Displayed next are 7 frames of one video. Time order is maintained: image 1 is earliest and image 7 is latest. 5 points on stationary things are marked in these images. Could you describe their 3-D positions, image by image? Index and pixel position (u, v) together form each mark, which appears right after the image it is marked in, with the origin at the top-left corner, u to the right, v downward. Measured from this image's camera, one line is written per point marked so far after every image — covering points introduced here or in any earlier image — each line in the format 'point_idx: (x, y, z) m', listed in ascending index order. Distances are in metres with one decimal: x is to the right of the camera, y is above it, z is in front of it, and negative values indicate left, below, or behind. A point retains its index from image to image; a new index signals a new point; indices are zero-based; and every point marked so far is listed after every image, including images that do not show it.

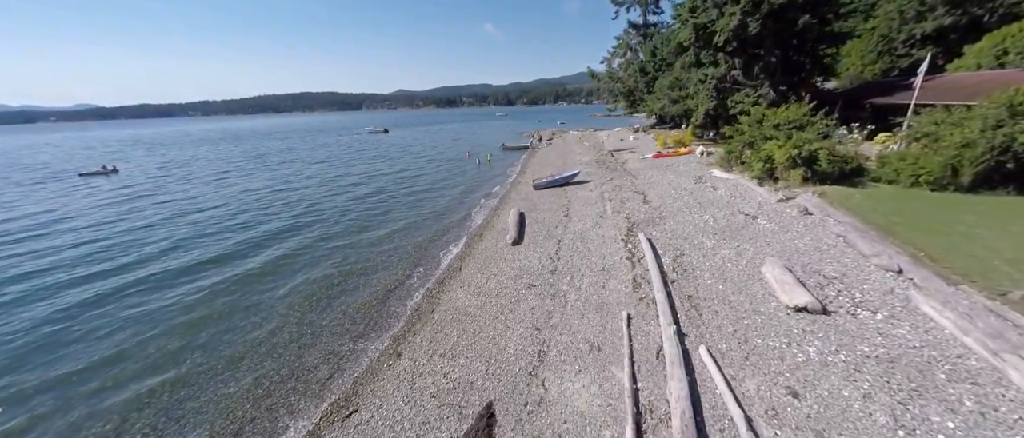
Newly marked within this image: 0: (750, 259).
0: (+8.3, -1.4, +11.0) m
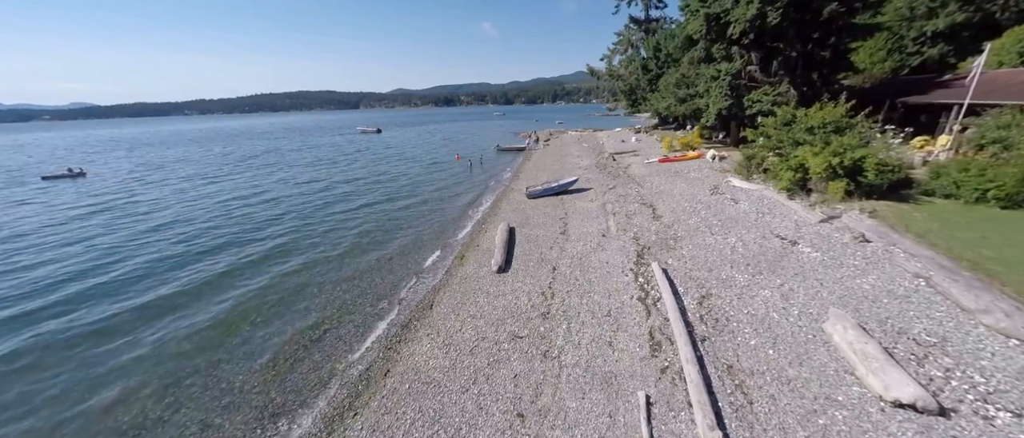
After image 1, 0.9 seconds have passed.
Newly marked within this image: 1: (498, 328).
0: (+7.7, -2.3, +8.3) m
1: (-0.4, -3.4, +9.8) m
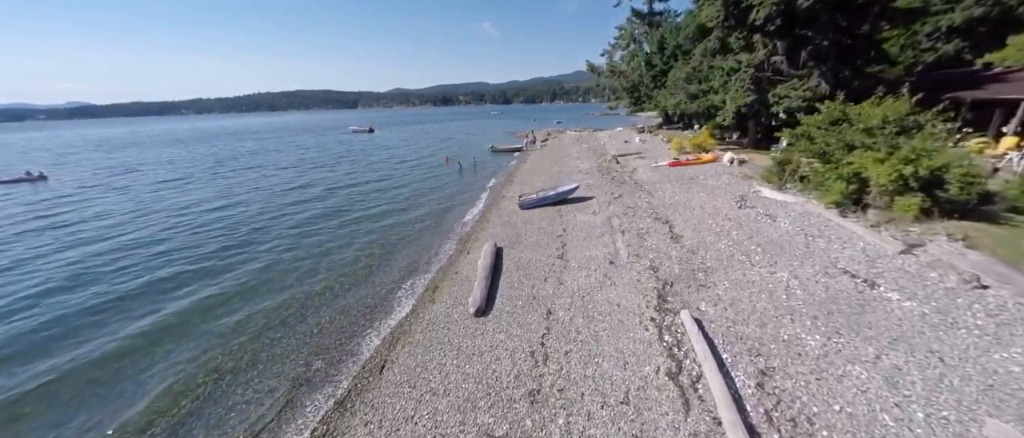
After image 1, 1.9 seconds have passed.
0: (+7.2, -3.2, +5.4) m
1: (-1.0, -4.2, +6.8) m
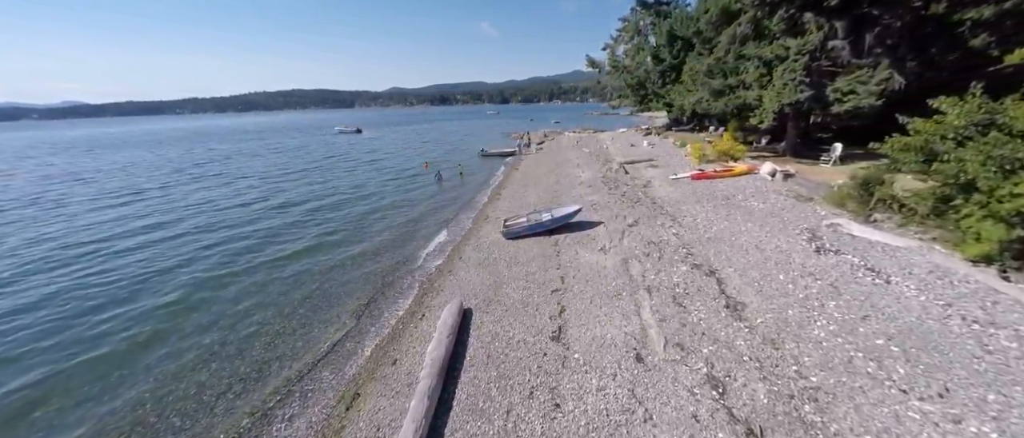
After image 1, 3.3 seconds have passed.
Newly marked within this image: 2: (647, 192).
0: (+6.4, -4.8, +0.8) m
1: (-1.8, -5.9, +2.2) m
2: (+8.0, +1.6, +18.6) m
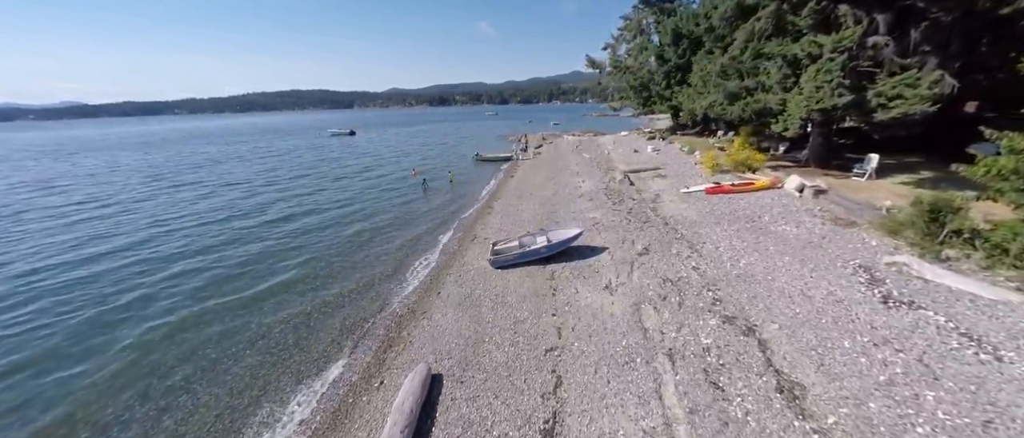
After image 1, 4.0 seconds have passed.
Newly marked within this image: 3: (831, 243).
0: (+5.9, -5.9, -1.4) m
1: (-2.2, -6.9, 0.0) m
2: (+7.5, +0.5, +16.4) m
3: (+11.0, -0.8, +10.9) m
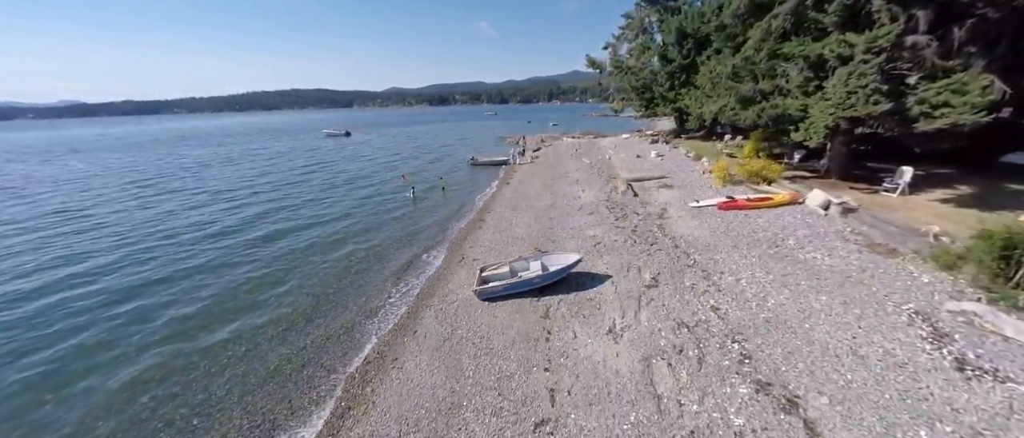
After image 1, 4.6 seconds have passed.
0: (+5.5, -6.8, -3.0) m
1: (-2.6, -7.8, -1.6) m
2: (+7.1, -0.4, +14.8) m
3: (+10.6, -1.7, +9.2) m
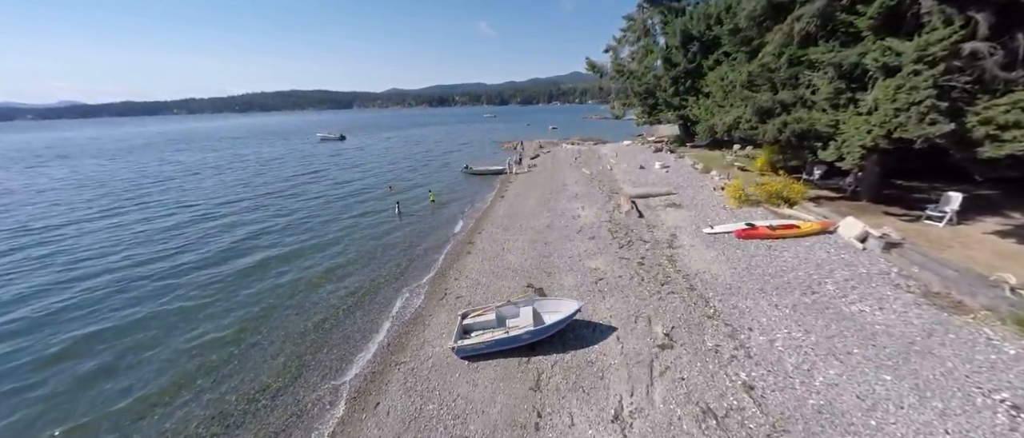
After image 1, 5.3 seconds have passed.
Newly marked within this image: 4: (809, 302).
0: (+5.1, -8.0, -4.9) m
1: (-3.0, -9.1, -3.5) m
2: (+6.7, -1.6, +12.9) m
3: (+10.2, -3.0, +7.4) m
4: (+8.9, -2.5, +9.5) m
